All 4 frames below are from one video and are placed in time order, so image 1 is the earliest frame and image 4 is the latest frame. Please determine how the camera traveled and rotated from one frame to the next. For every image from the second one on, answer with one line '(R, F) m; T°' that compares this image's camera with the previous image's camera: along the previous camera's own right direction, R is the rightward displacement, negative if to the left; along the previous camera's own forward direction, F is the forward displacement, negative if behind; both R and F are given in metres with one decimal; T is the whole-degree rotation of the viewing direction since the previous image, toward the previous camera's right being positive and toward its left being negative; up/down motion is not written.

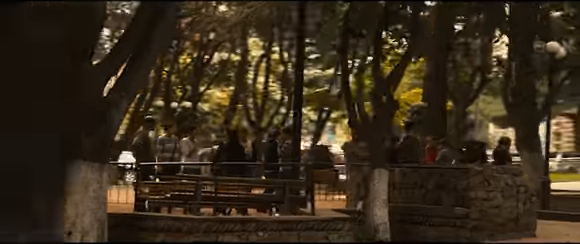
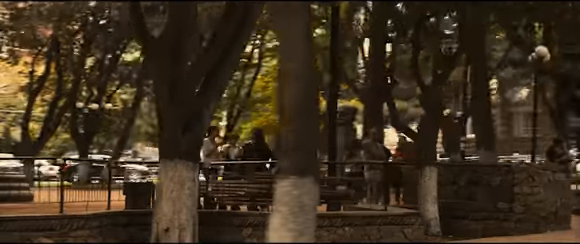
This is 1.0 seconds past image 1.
(0.0, -1.6) m; -3°
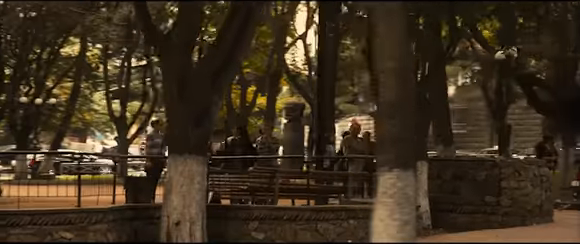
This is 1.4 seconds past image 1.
(-0.9, -0.2) m; +4°
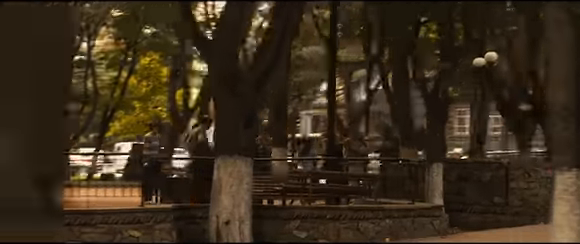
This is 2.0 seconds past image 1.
(-1.6, -0.5) m; +4°
